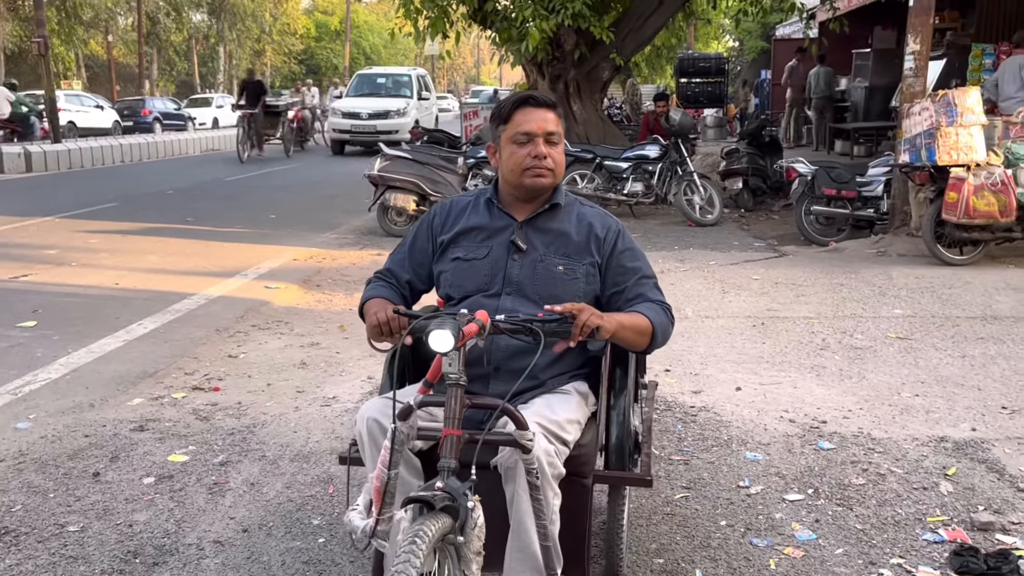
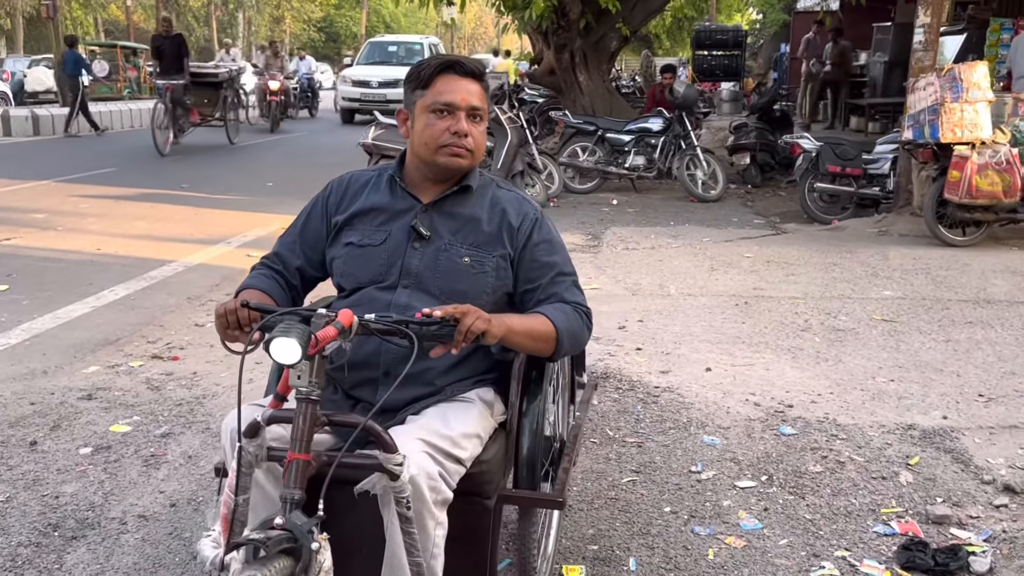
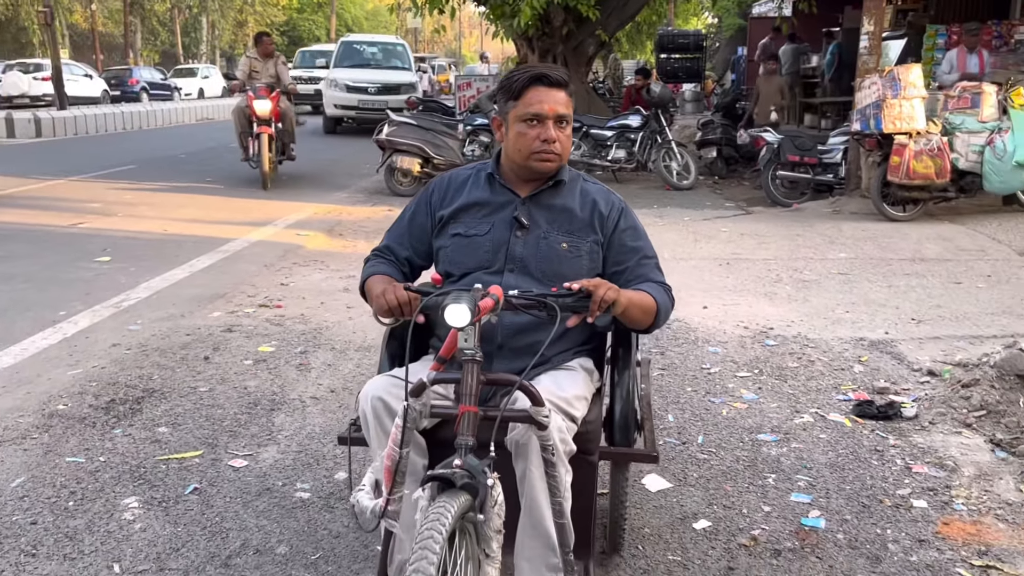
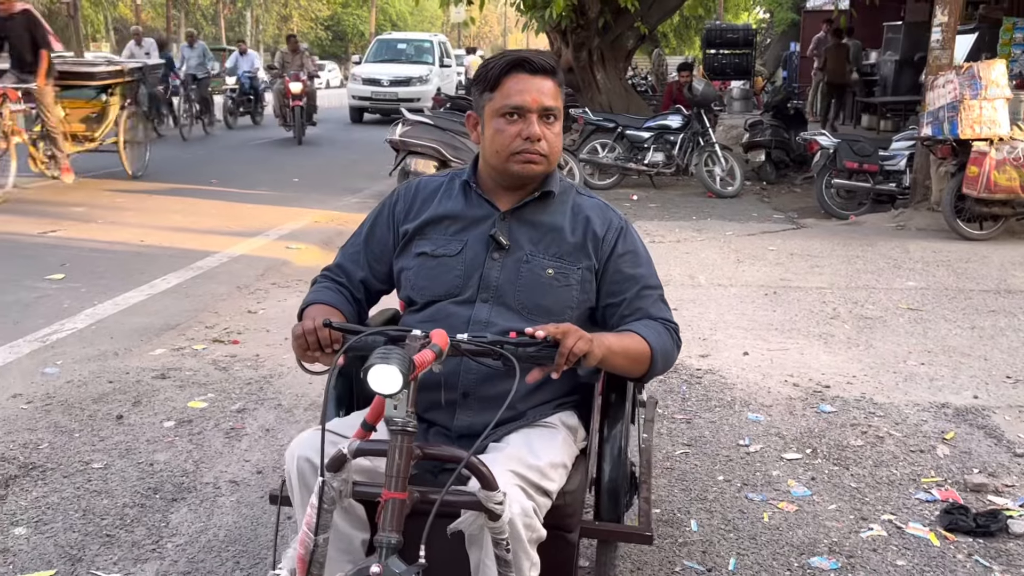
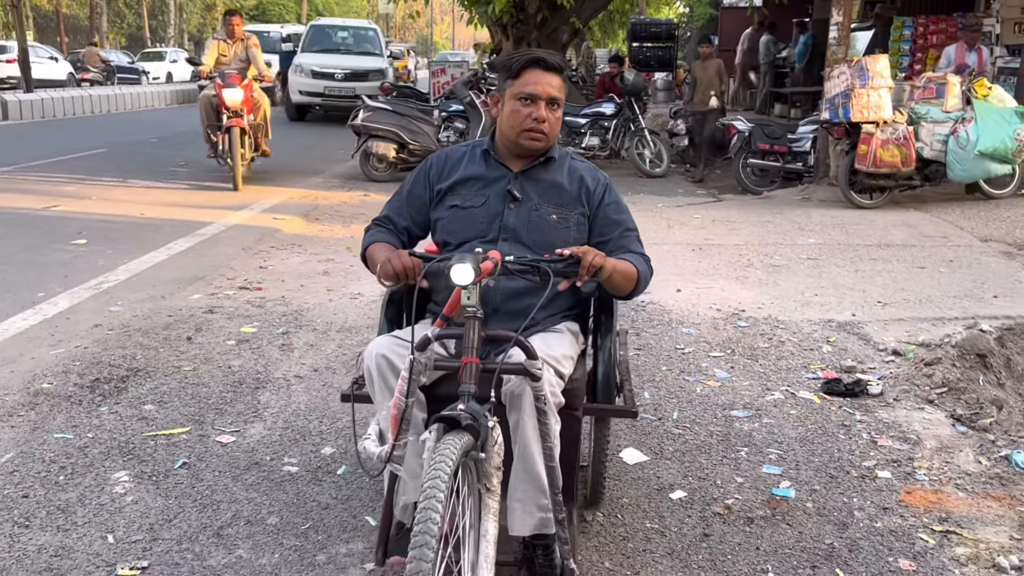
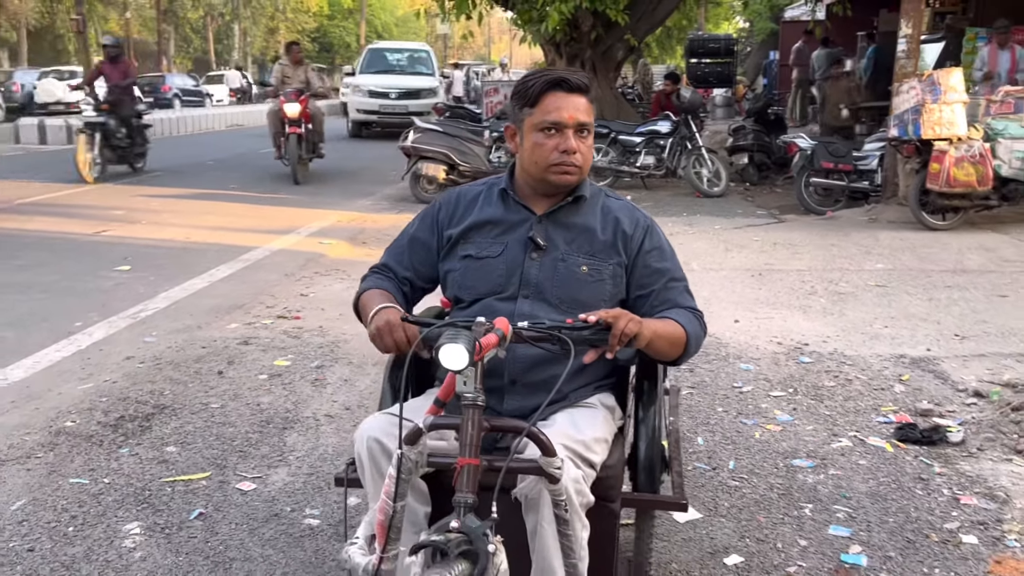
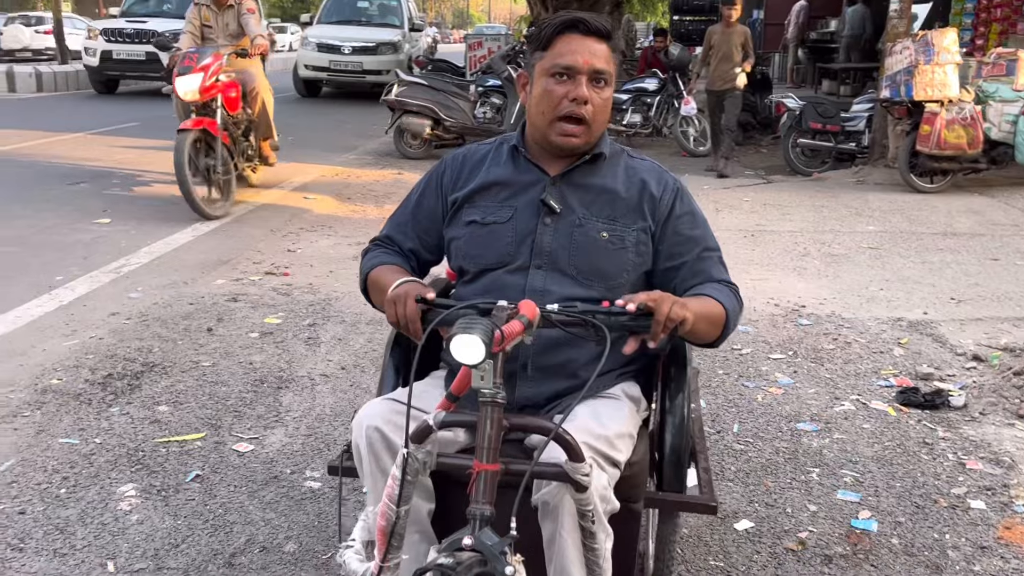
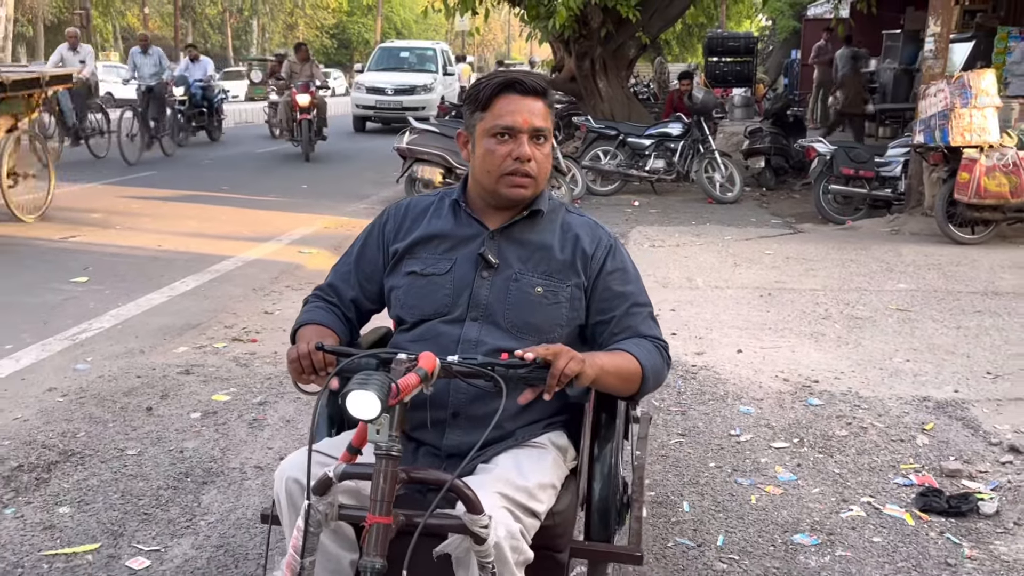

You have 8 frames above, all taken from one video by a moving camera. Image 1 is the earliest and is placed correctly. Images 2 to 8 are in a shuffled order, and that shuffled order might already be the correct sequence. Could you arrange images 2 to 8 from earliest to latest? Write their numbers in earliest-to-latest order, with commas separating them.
2, 4, 8, 6, 3, 5, 7
